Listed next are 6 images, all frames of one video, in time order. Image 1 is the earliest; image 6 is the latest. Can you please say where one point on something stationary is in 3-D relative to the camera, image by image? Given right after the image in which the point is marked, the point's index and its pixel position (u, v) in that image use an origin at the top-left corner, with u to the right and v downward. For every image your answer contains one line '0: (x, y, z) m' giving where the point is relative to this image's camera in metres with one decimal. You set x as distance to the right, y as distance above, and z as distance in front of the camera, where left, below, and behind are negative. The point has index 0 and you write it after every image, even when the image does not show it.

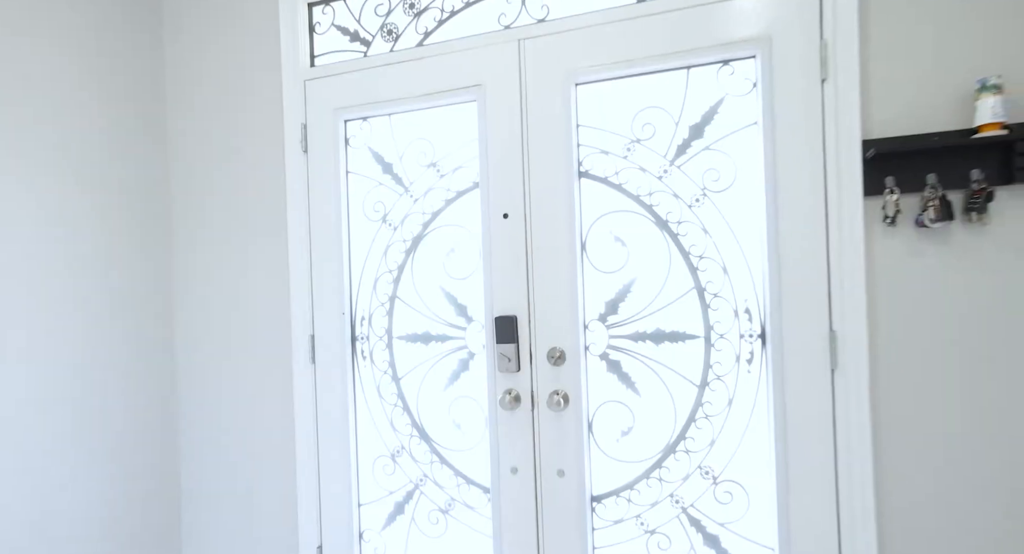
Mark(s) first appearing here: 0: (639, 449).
0: (+0.4, -0.5, +1.6) m
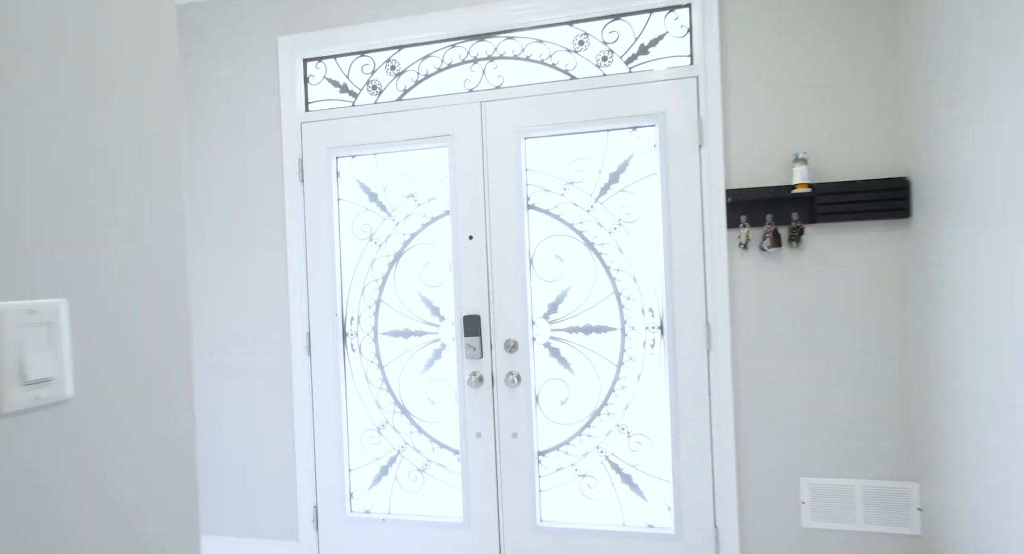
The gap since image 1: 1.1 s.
0: (+0.2, -0.5, +2.1) m
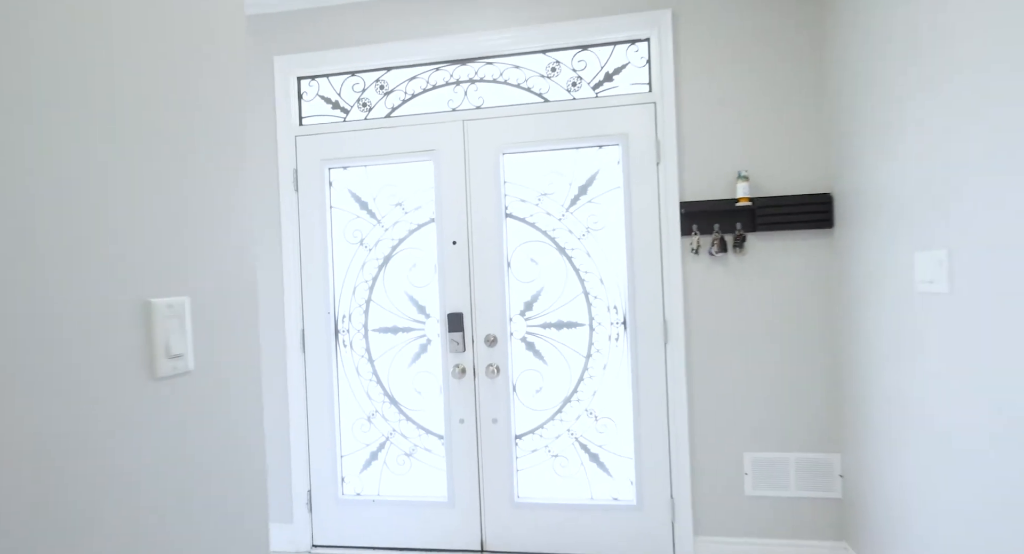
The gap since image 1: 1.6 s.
0: (+0.1, -0.5, +2.4) m
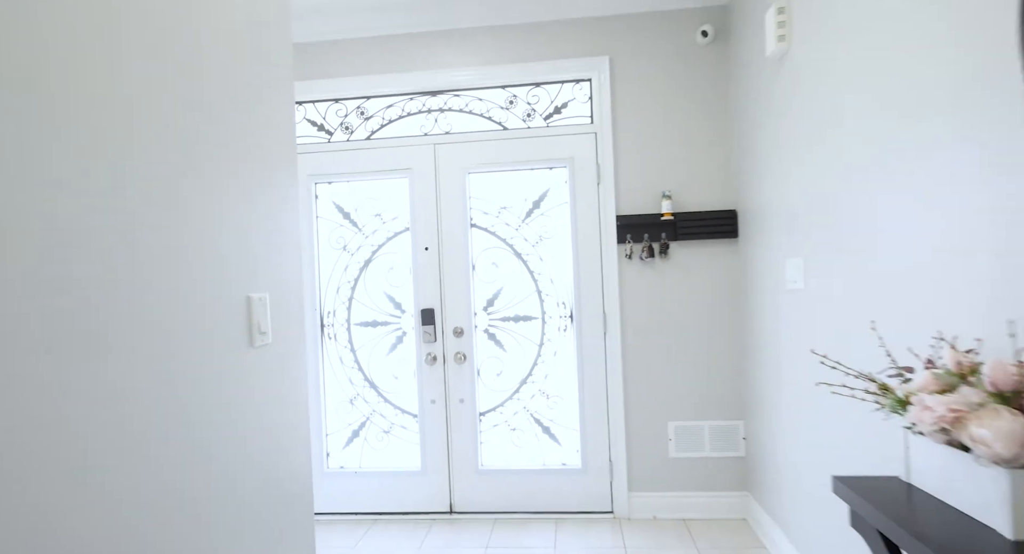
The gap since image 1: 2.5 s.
0: (0.0, -0.5, +2.8) m
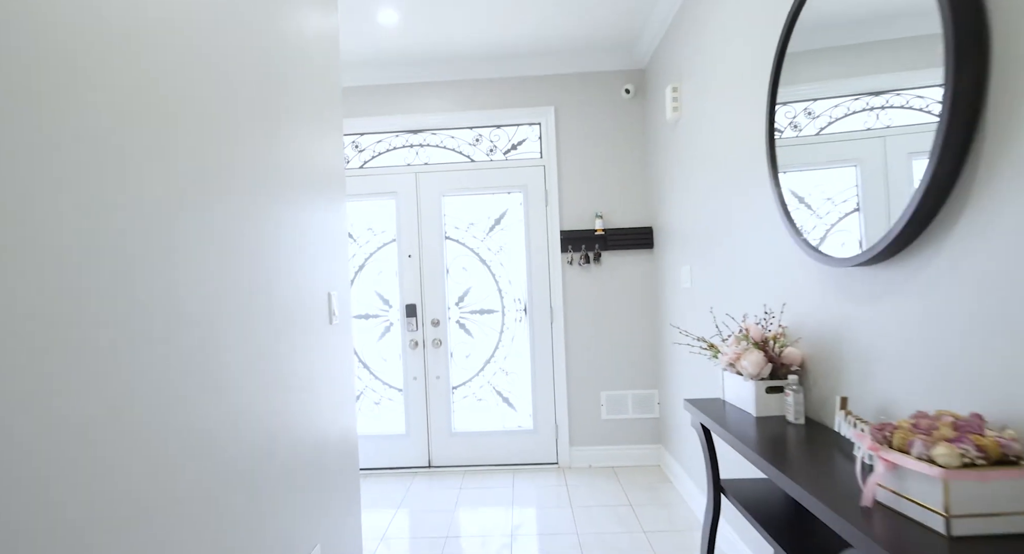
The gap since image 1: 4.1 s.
0: (-0.2, -0.5, +3.5) m
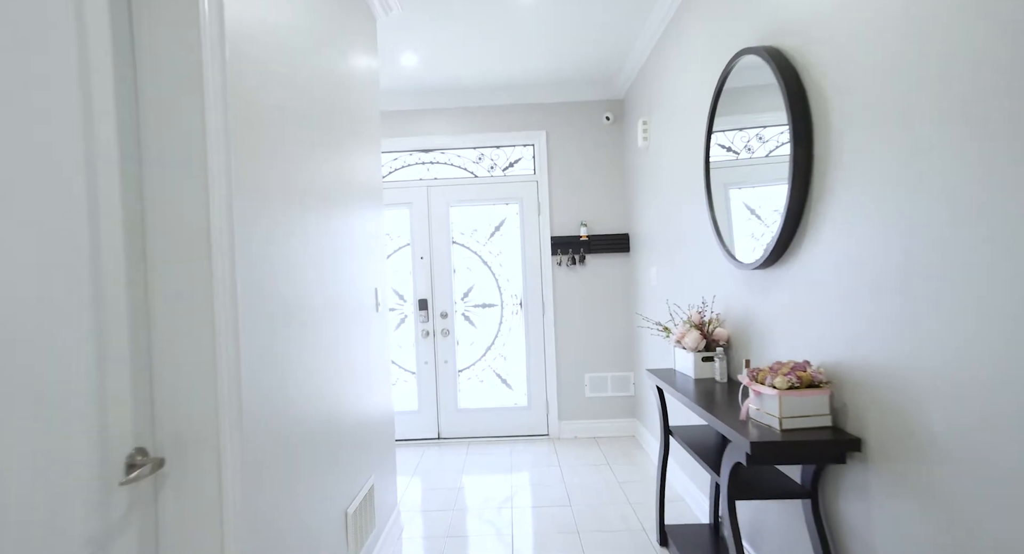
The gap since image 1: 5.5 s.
0: (-0.3, -0.5, +4.1) m
